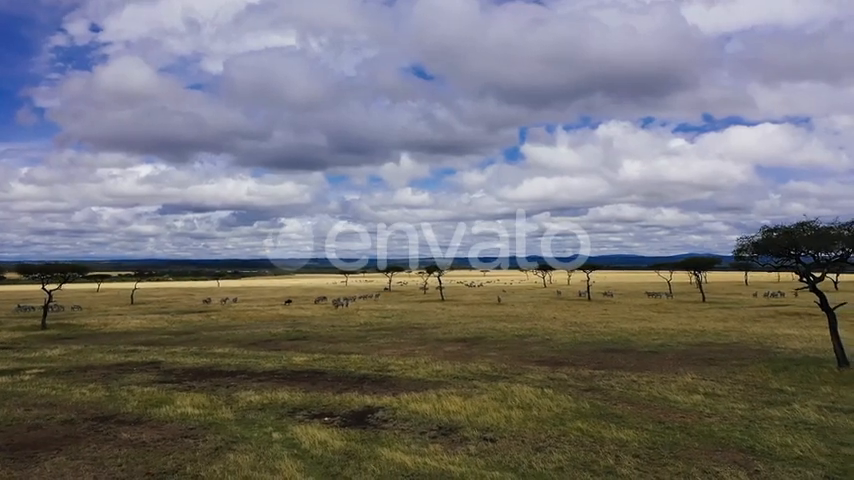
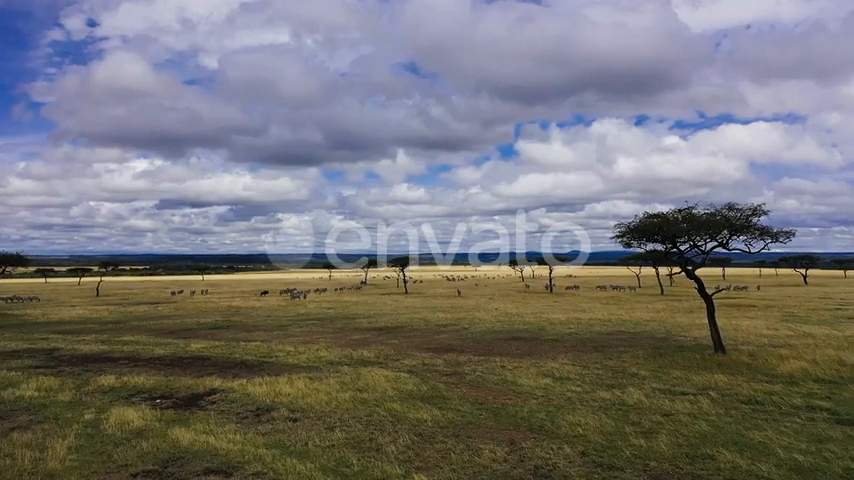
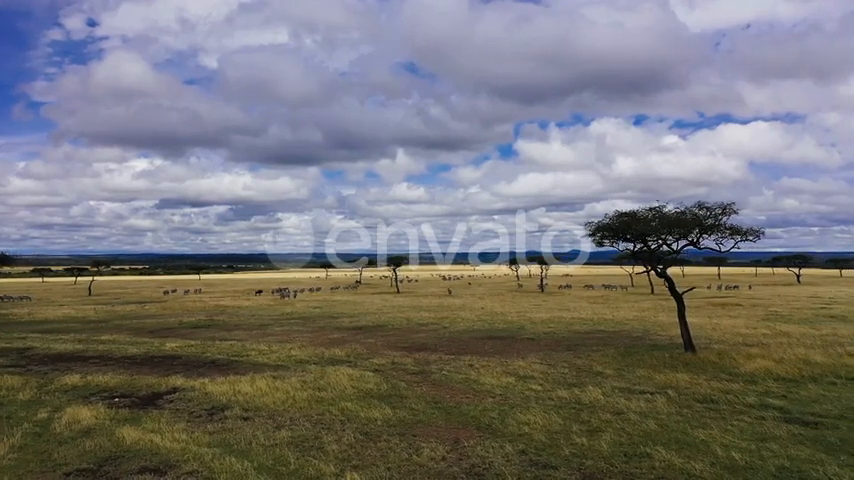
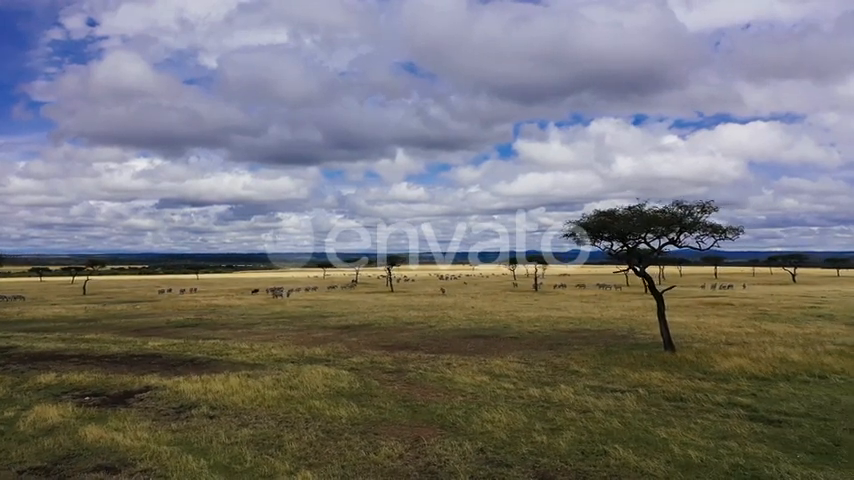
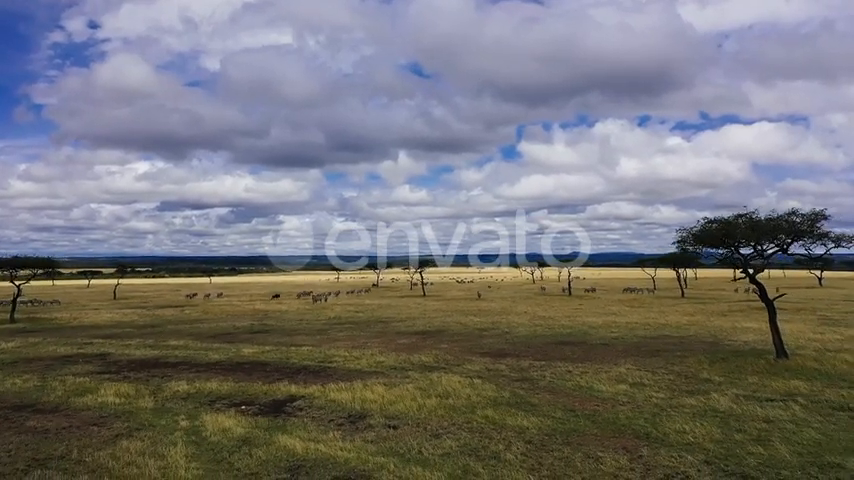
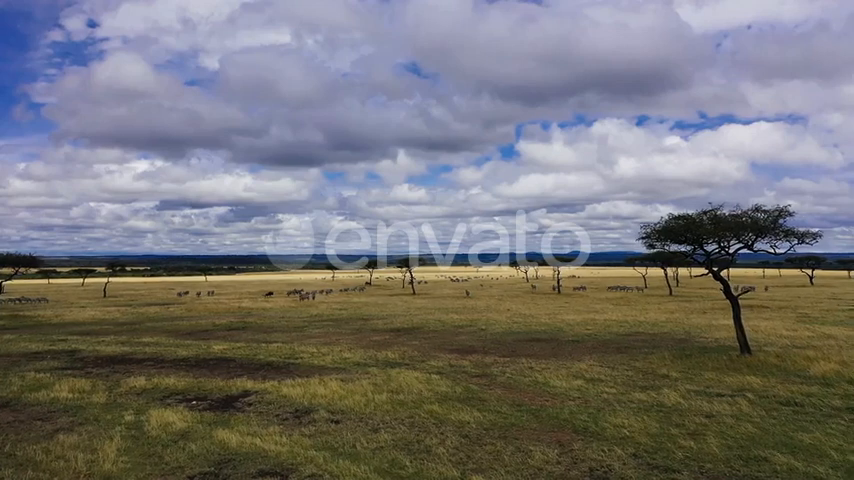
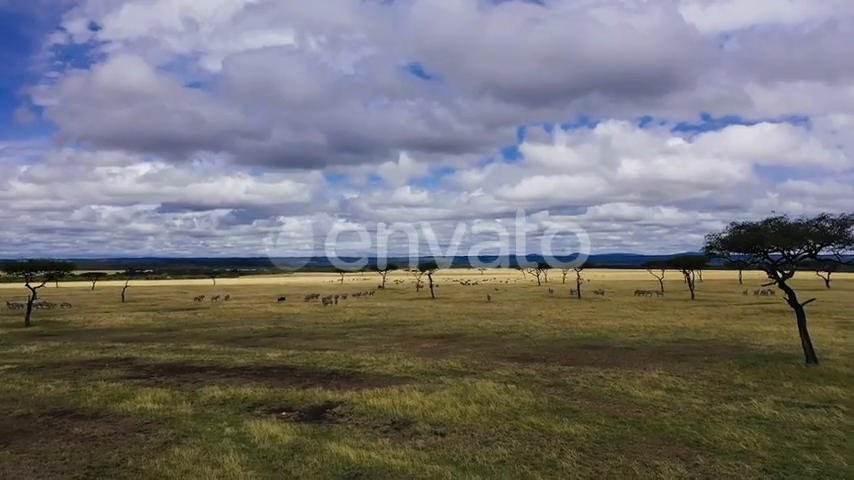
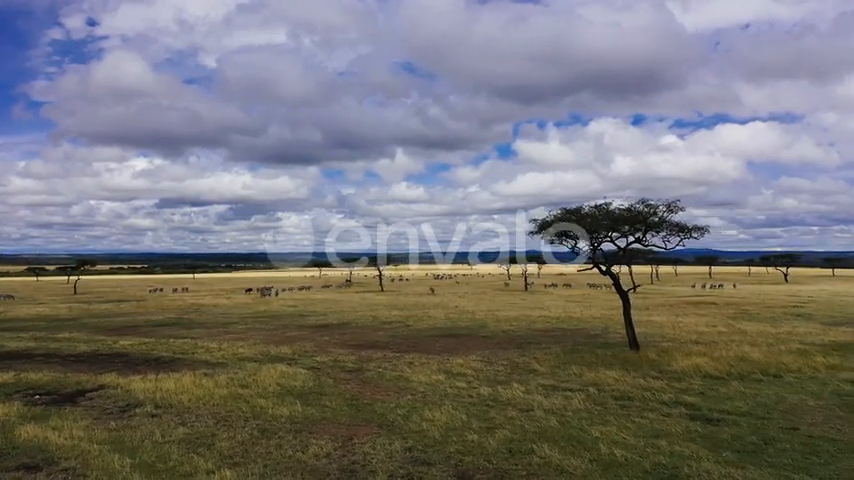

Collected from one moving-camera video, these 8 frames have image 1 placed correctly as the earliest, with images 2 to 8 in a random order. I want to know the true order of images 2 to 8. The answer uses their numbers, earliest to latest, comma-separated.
7, 5, 6, 2, 3, 4, 8
